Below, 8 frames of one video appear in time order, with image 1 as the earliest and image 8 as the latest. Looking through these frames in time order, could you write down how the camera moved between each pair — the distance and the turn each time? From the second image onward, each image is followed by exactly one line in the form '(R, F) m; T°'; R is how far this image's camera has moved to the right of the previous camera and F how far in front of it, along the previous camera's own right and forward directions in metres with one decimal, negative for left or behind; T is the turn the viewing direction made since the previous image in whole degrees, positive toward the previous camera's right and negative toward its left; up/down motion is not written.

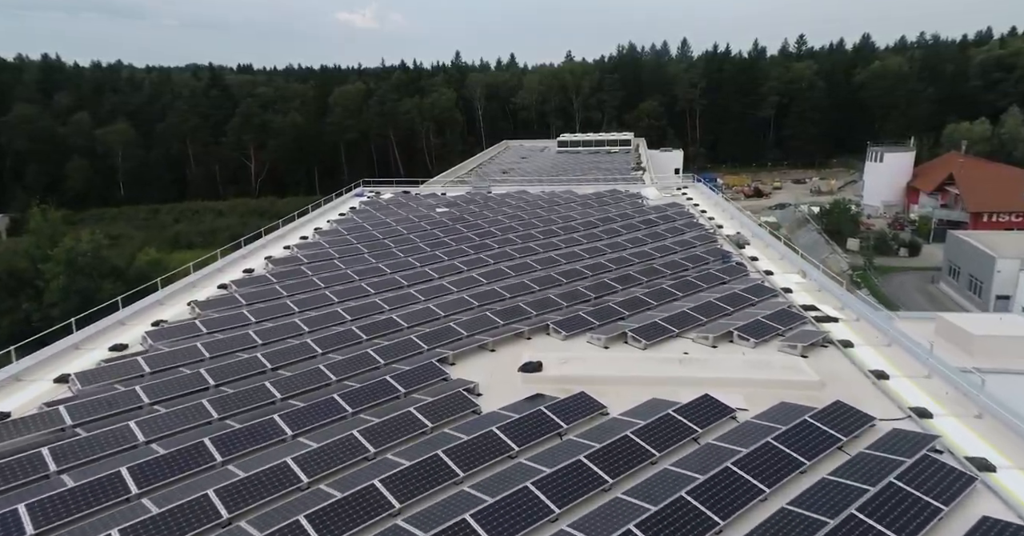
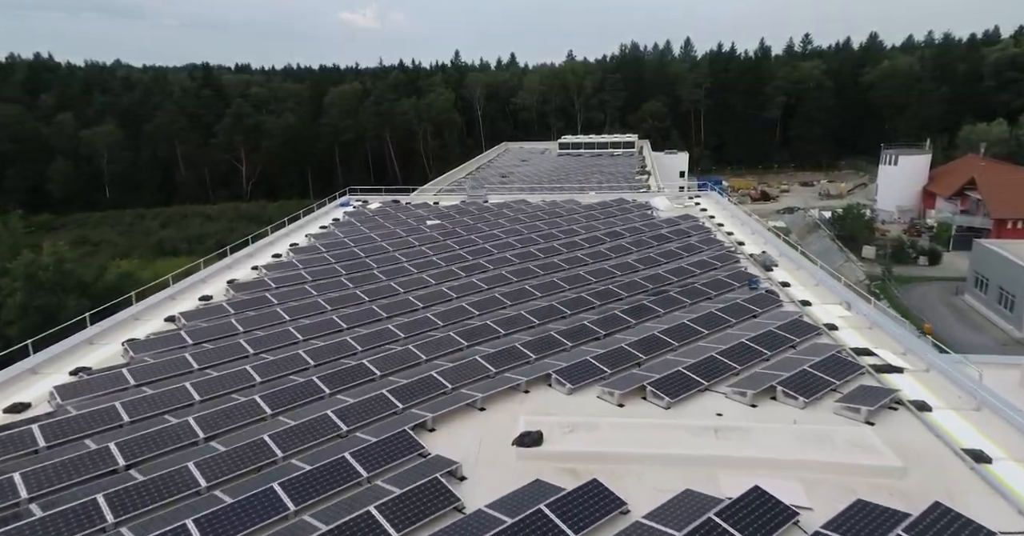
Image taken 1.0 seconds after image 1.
(+0.2, +3.5) m; 0°
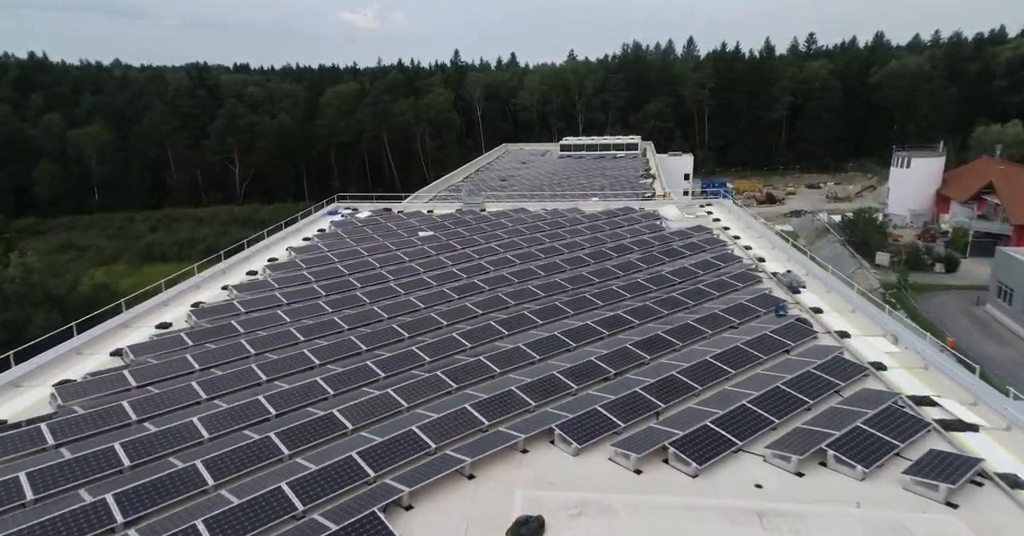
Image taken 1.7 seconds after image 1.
(+0.1, +2.7) m; 0°
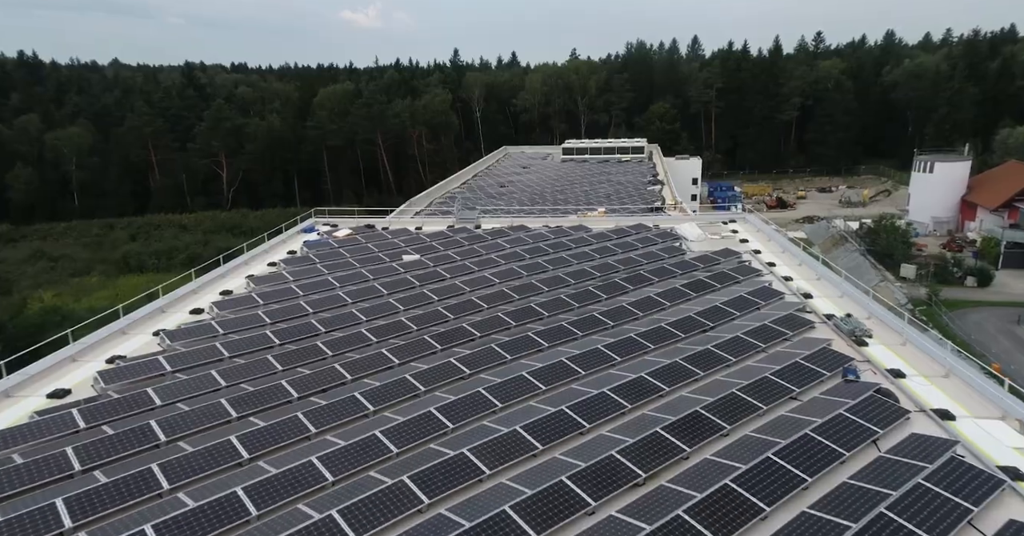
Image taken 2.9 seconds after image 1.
(+0.1, +4.6) m; 0°
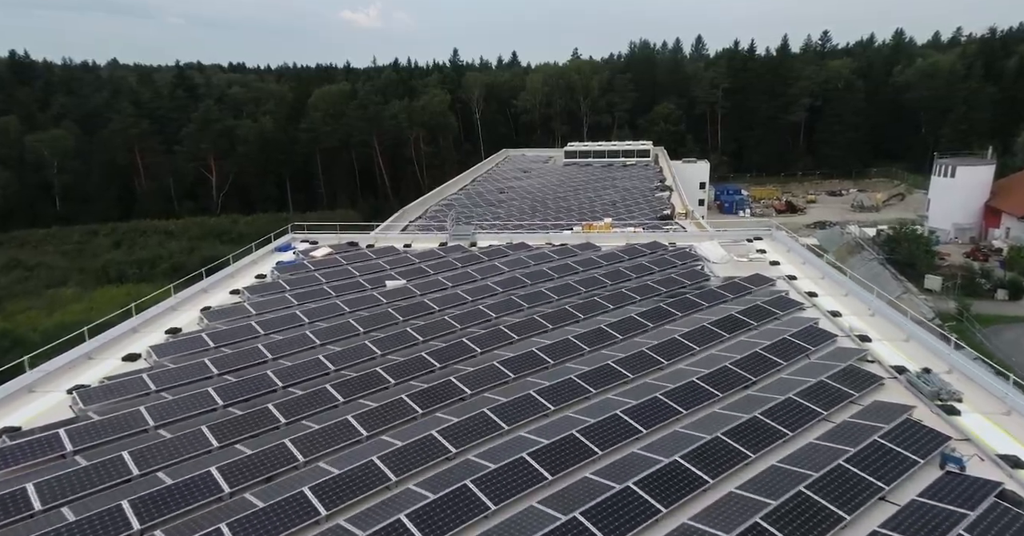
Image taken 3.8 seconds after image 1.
(+0.1, +3.9) m; 0°
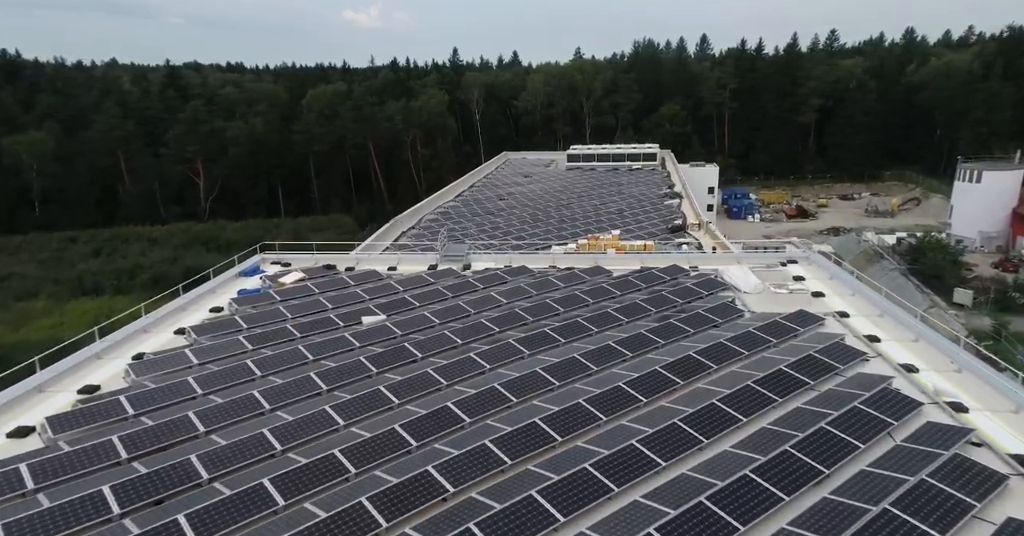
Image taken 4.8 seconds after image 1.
(+0.1, +4.2) m; 0°
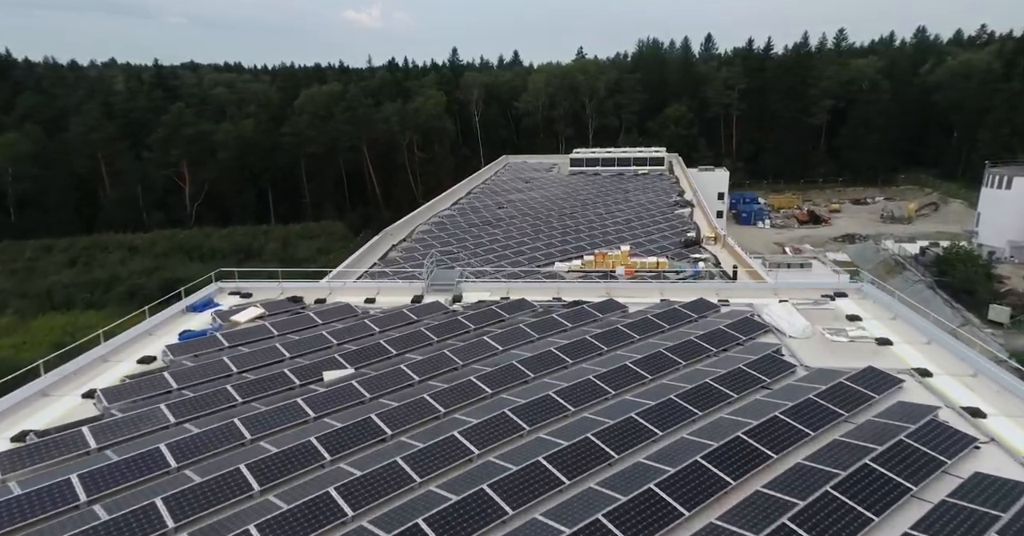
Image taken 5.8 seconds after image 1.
(+0.1, +4.5) m; 0°
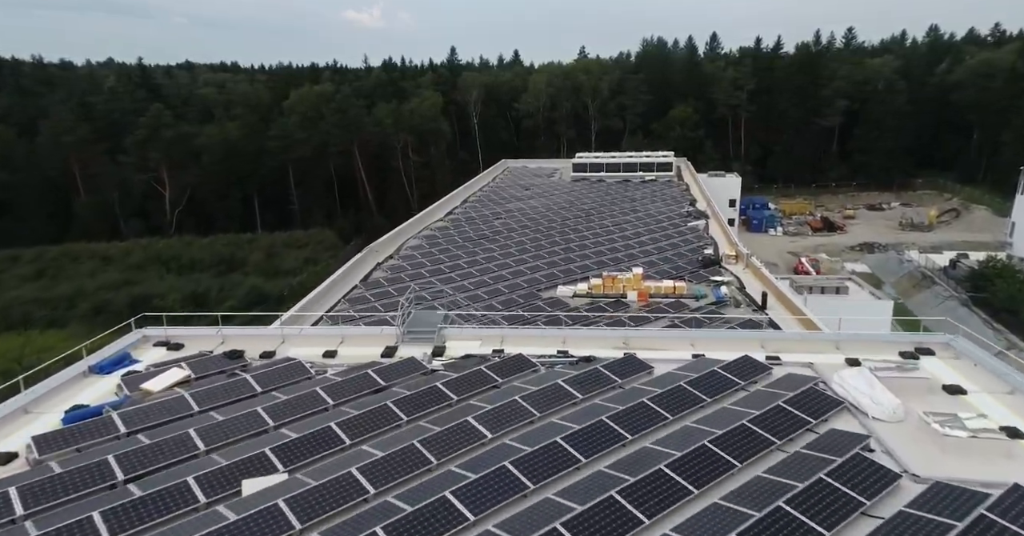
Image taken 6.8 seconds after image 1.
(+0.2, +5.3) m; 0°
